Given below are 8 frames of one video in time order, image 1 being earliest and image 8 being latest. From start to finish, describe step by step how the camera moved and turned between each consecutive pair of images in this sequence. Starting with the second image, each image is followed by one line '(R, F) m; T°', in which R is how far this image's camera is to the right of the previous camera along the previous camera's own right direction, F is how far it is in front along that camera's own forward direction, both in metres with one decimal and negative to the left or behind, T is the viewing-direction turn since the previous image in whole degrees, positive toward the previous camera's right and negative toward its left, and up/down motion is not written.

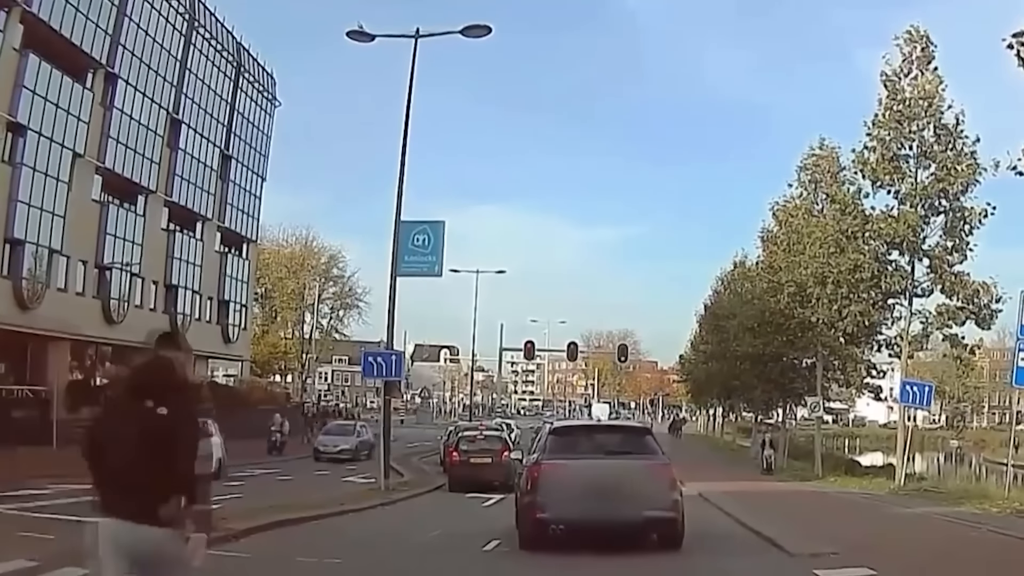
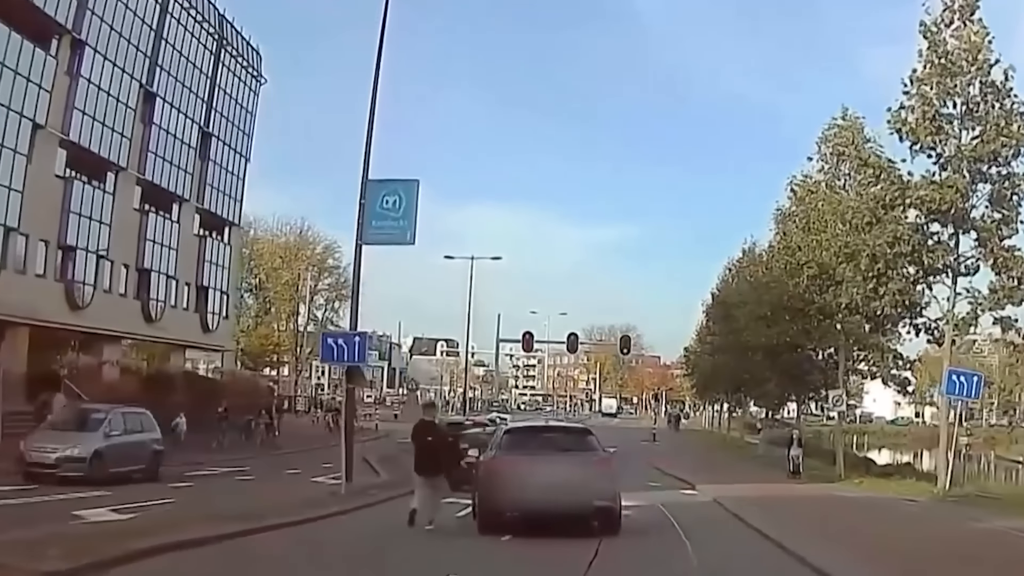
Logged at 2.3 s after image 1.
(+0.3, +3.4) m; 0°
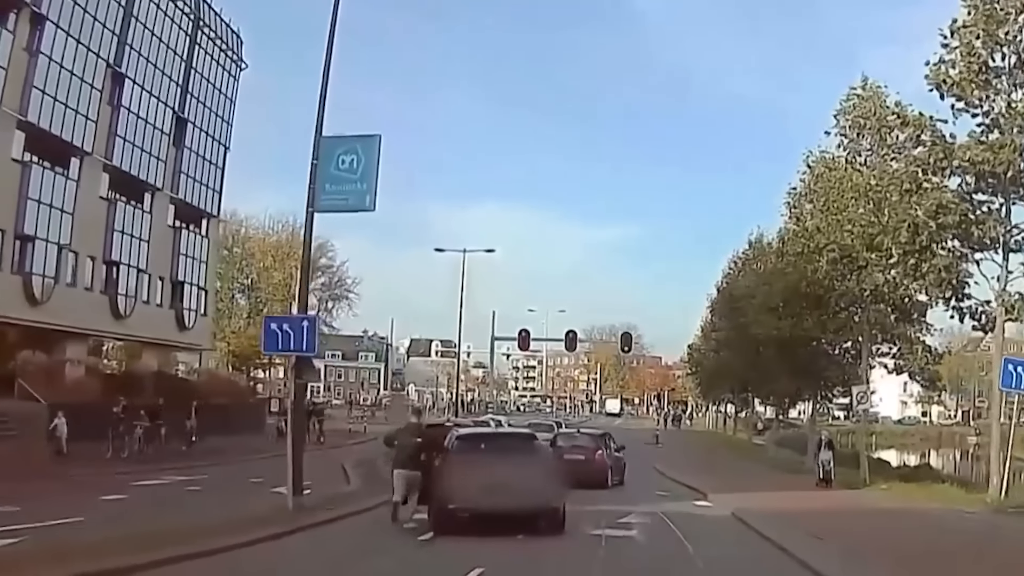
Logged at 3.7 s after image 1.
(+0.3, +3.2) m; 0°
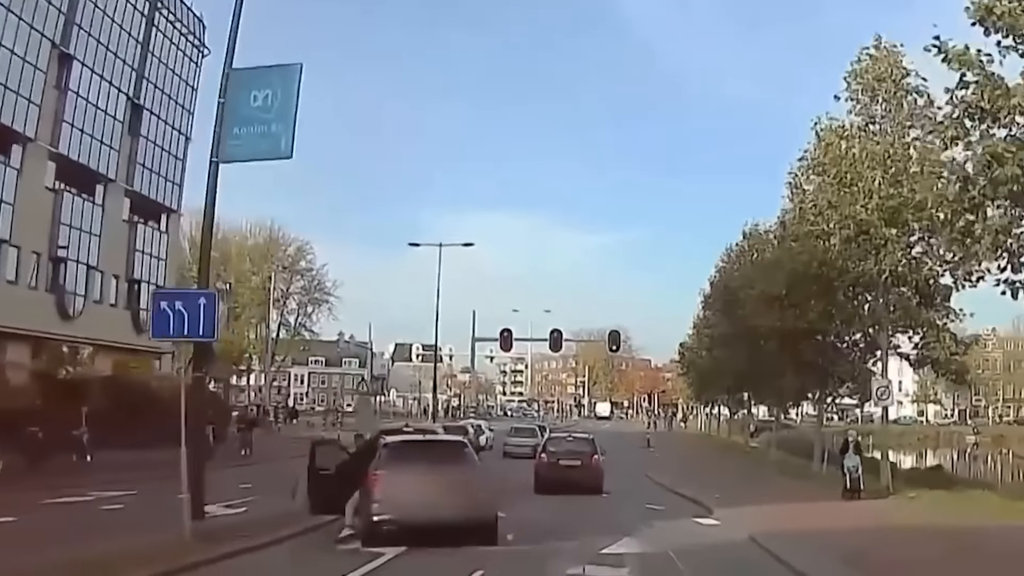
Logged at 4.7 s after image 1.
(+0.3, +3.5) m; +1°
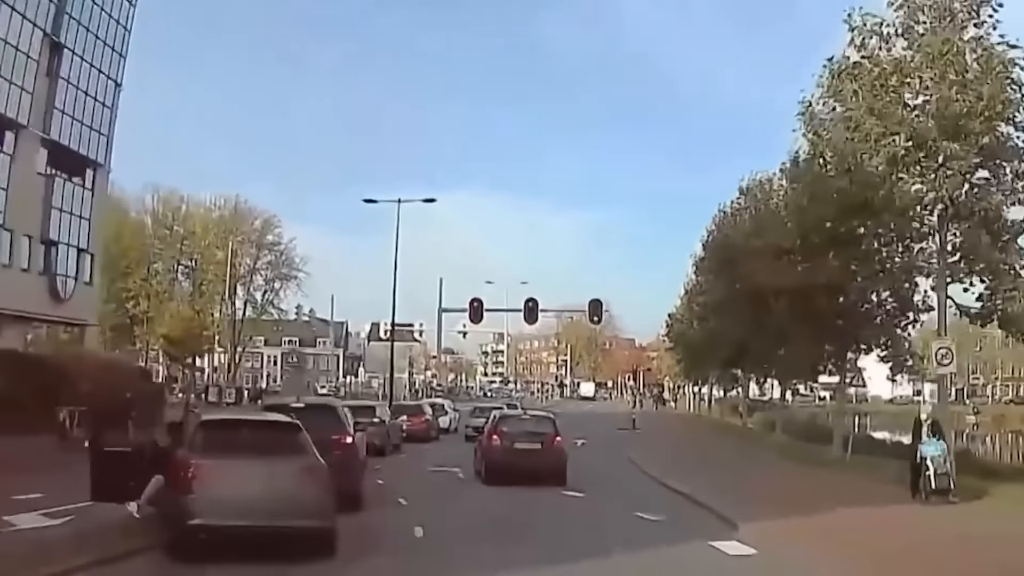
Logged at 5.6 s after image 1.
(+0.6, +5.9) m; +1°
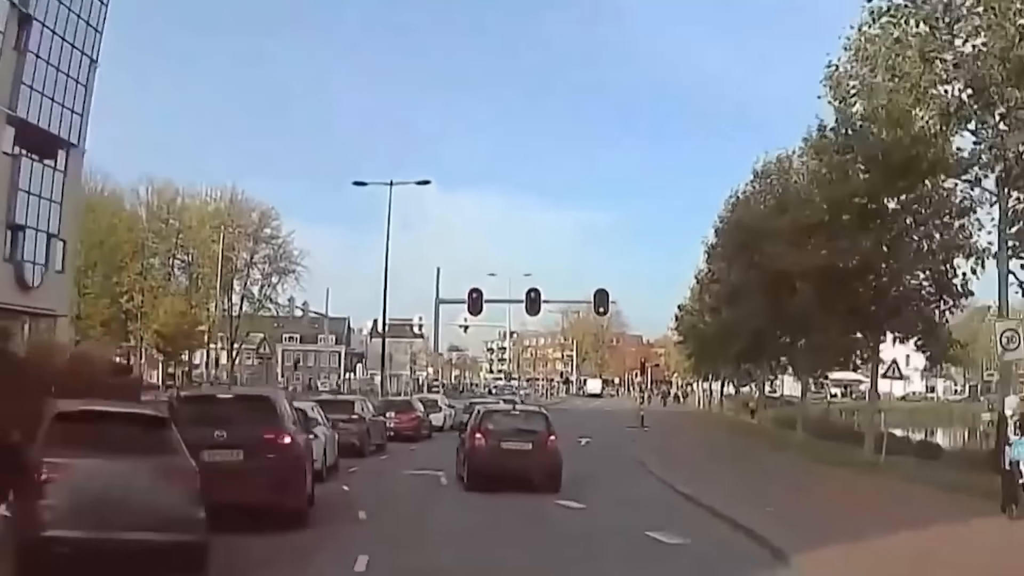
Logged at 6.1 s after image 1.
(+0.3, +3.0) m; 0°
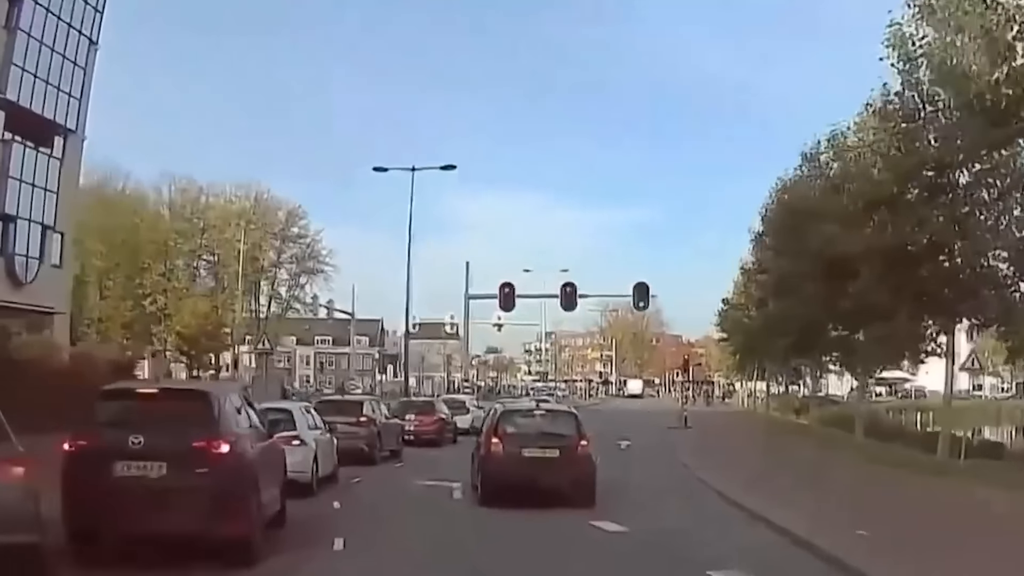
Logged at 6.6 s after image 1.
(+0.1, +3.3) m; -2°
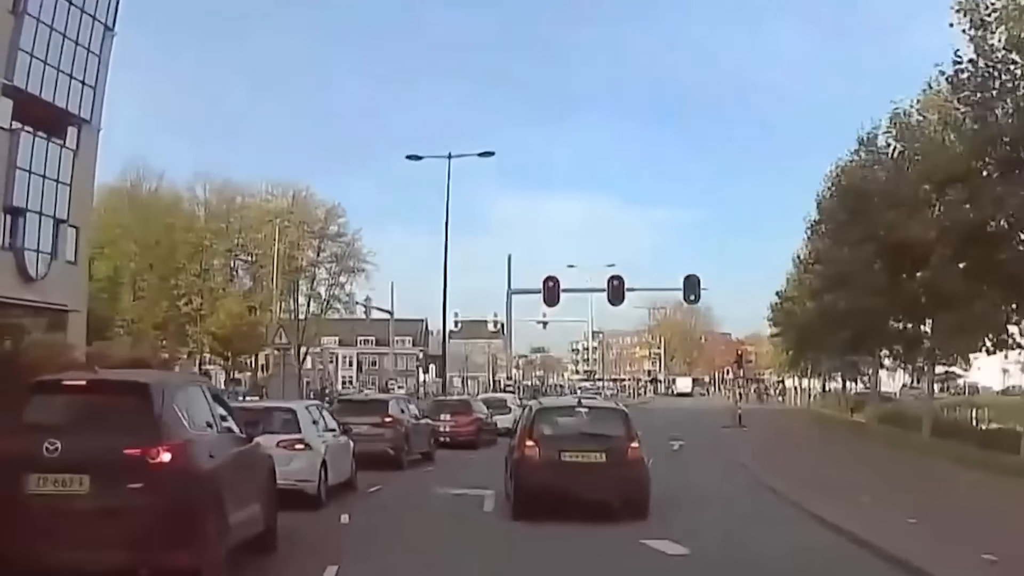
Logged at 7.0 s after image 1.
(+0.1, +2.3) m; -2°
